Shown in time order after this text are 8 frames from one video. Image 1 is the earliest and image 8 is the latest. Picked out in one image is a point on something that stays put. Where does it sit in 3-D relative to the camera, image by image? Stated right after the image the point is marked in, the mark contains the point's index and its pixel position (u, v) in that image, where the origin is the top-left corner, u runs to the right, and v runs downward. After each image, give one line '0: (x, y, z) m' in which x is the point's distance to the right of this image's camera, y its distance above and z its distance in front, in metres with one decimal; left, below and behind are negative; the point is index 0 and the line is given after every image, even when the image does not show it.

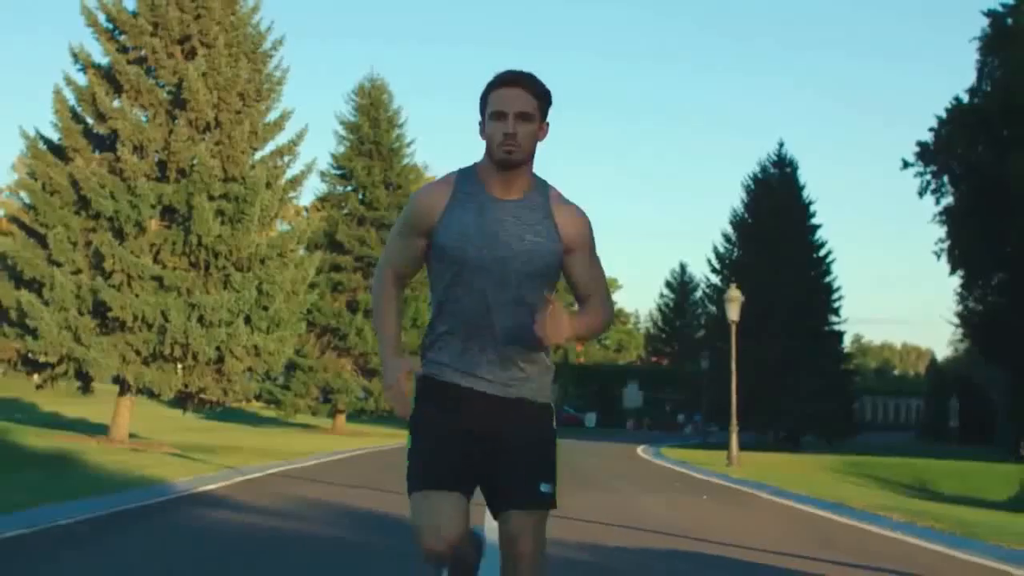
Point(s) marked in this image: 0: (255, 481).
0: (-3.6, -2.8, +19.7) m
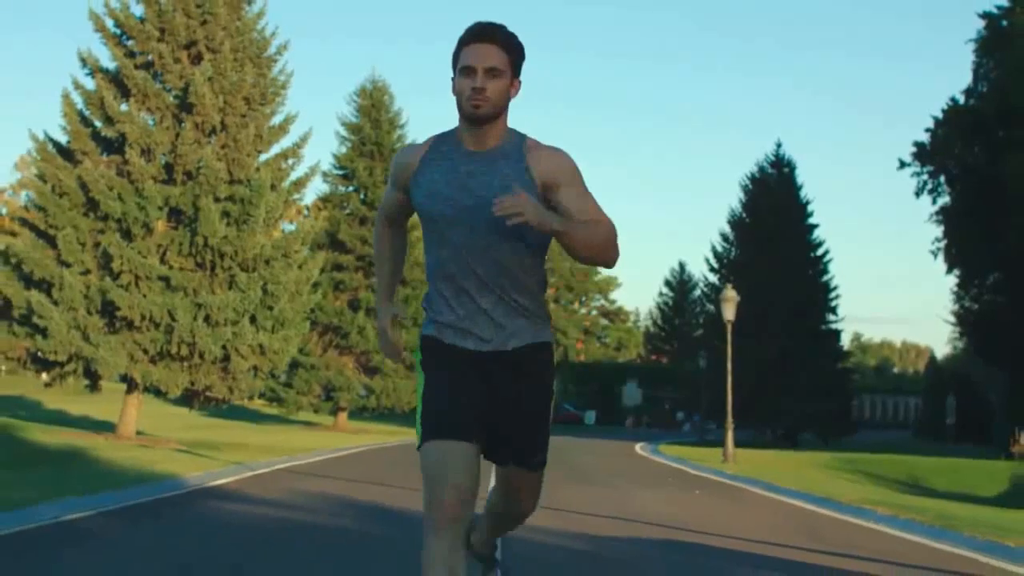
0: (-3.6, -2.8, +20.3) m
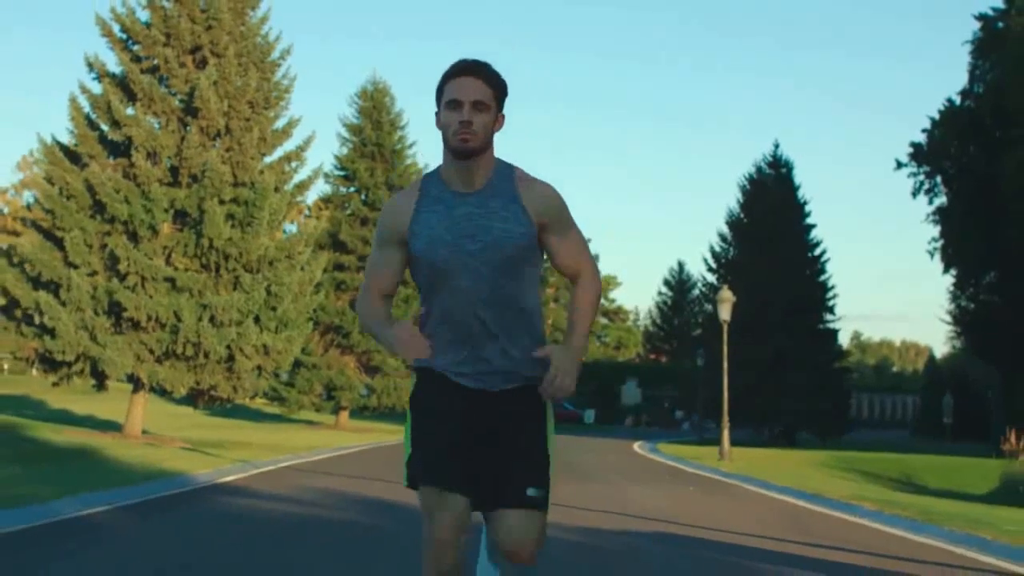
0: (-3.6, -2.8, +20.8) m
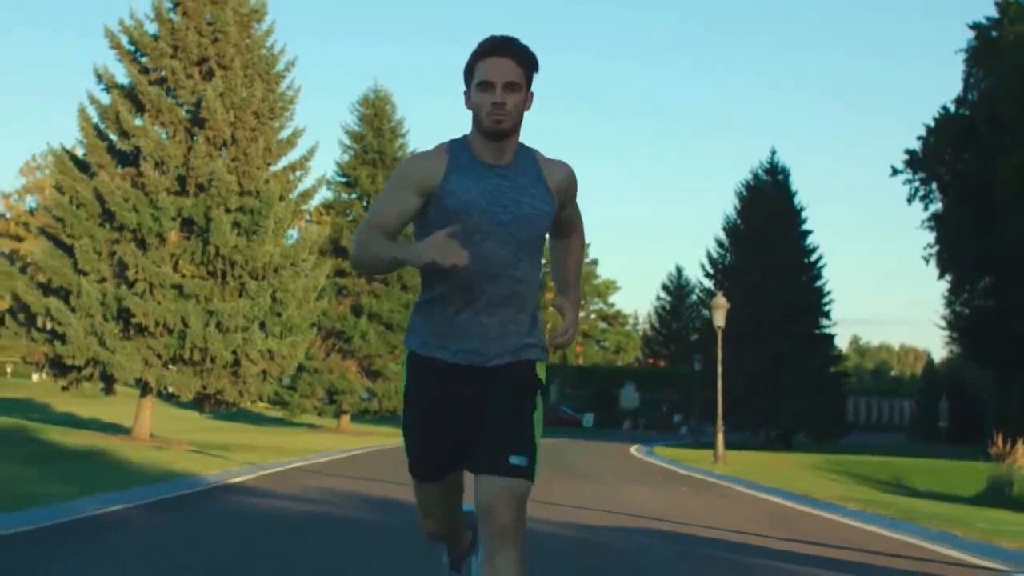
0: (-3.7, -2.9, +21.6) m
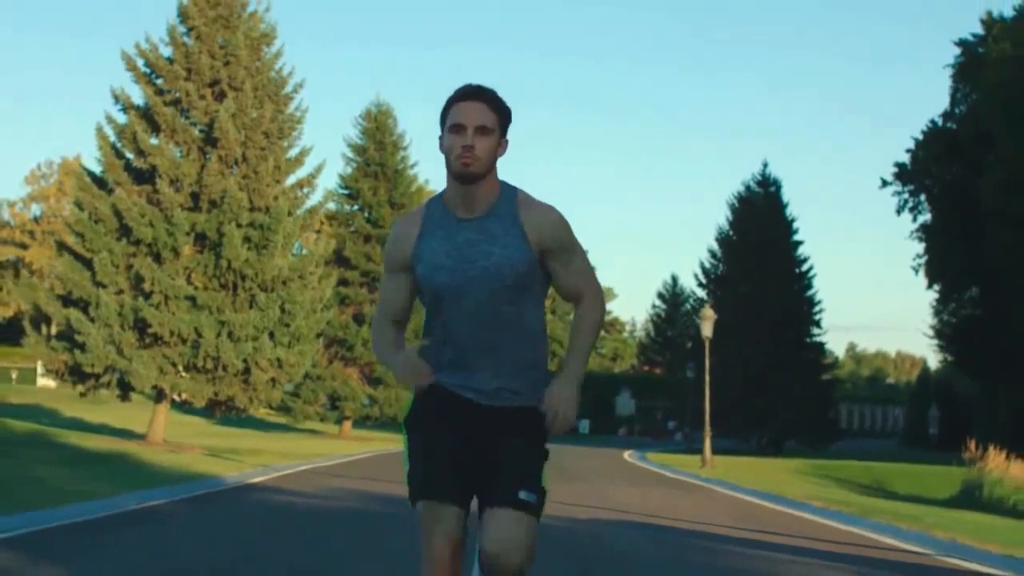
0: (-3.7, -3.2, +23.2) m
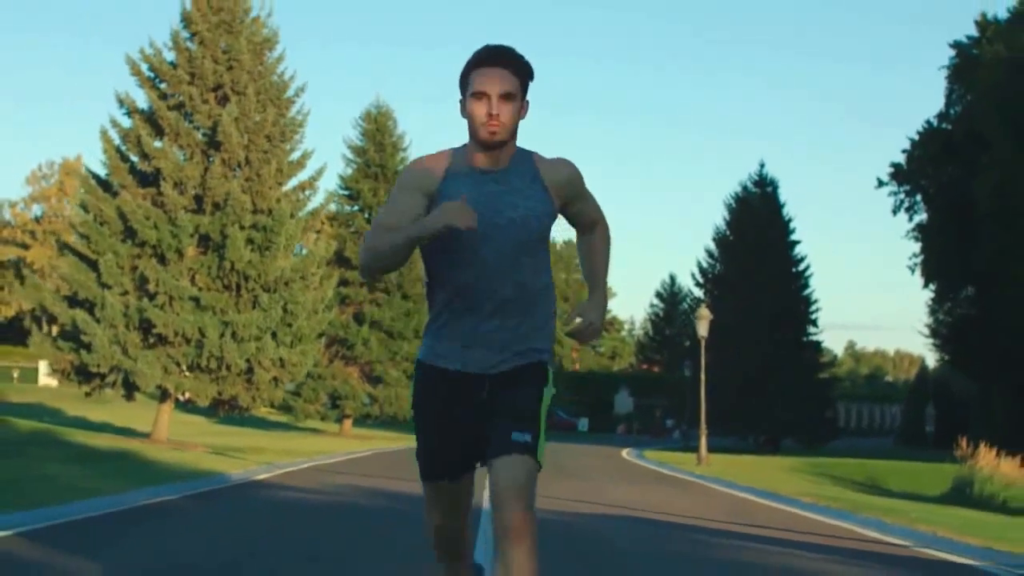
0: (-3.7, -3.2, +23.7) m
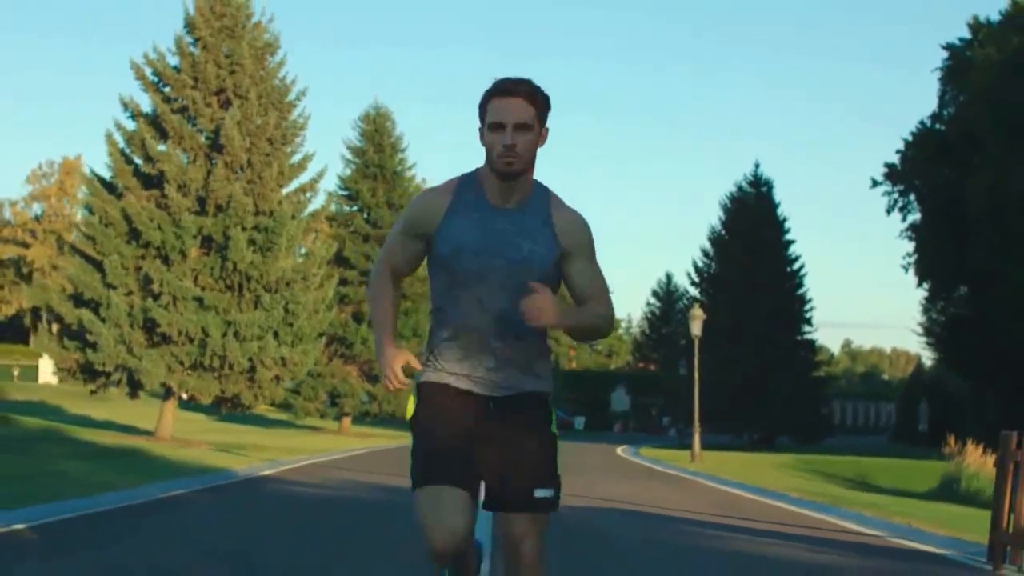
0: (-3.8, -3.2, +24.4) m
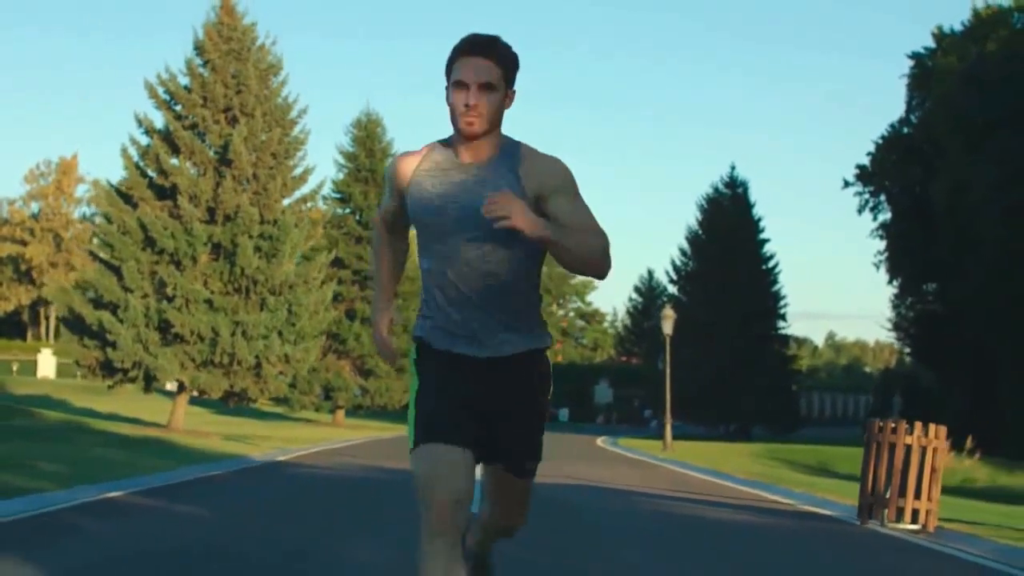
0: (-4.1, -3.4, +27.4) m
